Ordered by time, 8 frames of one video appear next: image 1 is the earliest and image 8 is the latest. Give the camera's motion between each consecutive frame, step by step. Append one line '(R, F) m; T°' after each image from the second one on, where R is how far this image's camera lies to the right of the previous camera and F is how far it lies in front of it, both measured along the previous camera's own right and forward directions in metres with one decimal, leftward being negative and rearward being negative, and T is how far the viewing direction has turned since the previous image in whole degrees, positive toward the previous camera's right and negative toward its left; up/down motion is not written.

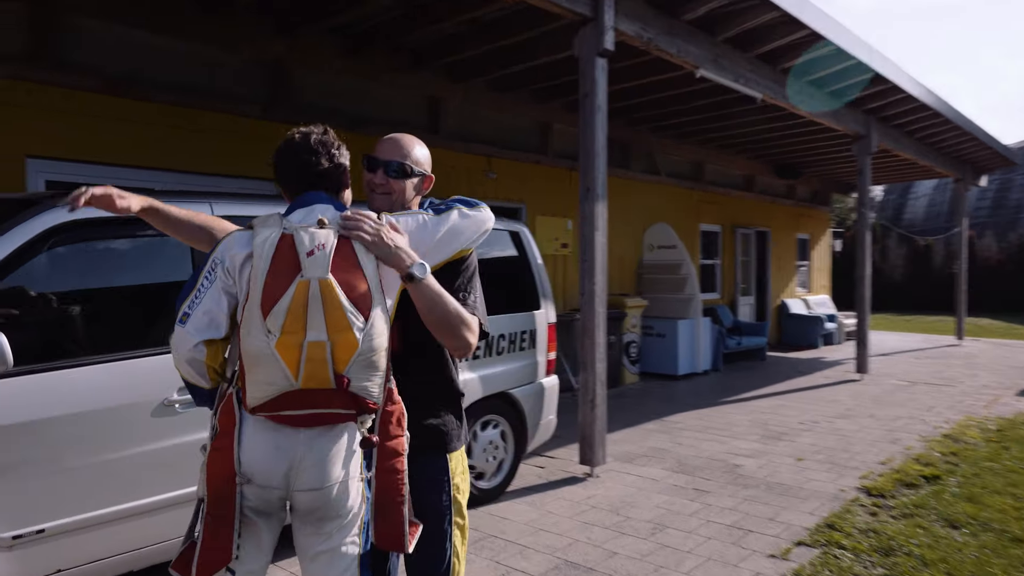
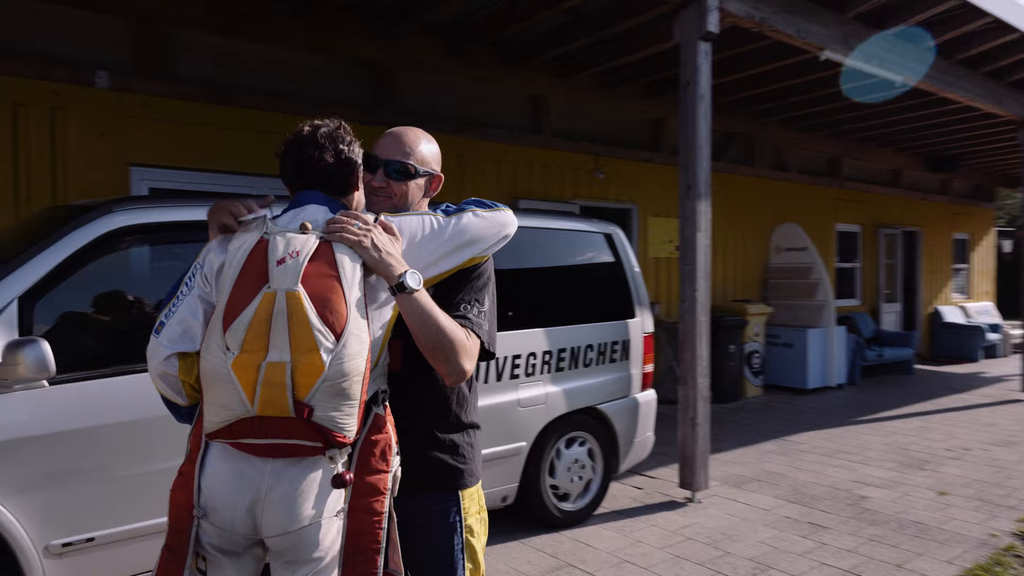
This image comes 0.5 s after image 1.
(+0.3, +0.4) m; -10°
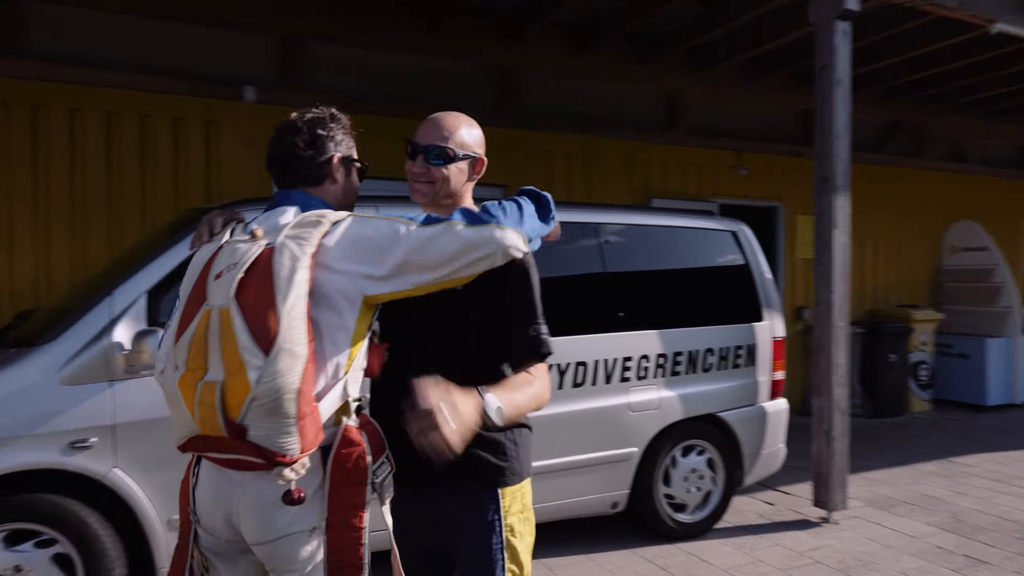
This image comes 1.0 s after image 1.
(+0.4, +0.1) m; -12°
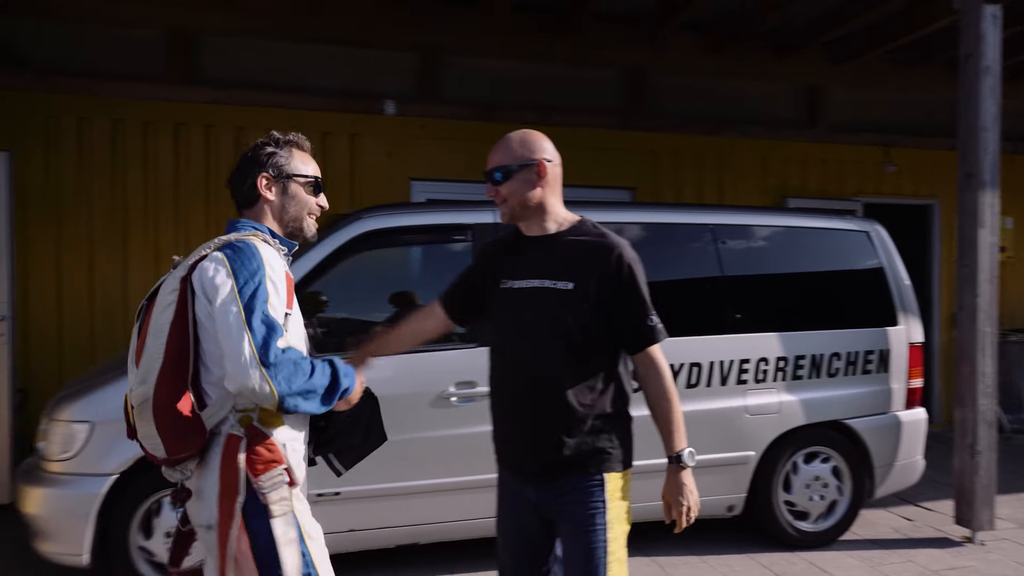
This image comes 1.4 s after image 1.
(+0.3, -0.1) m; -12°
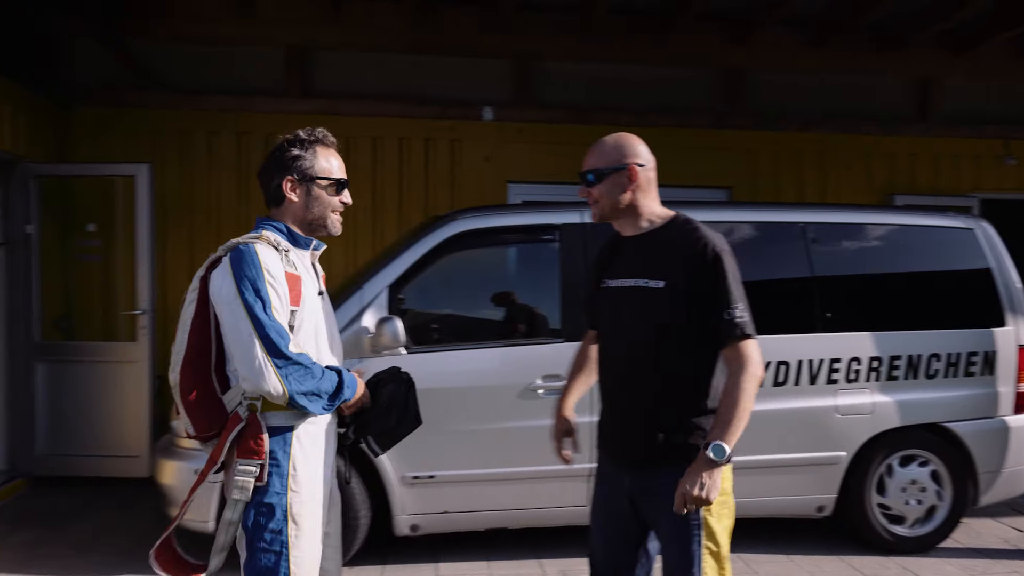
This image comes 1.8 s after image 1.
(+0.2, -0.2) m; -8°
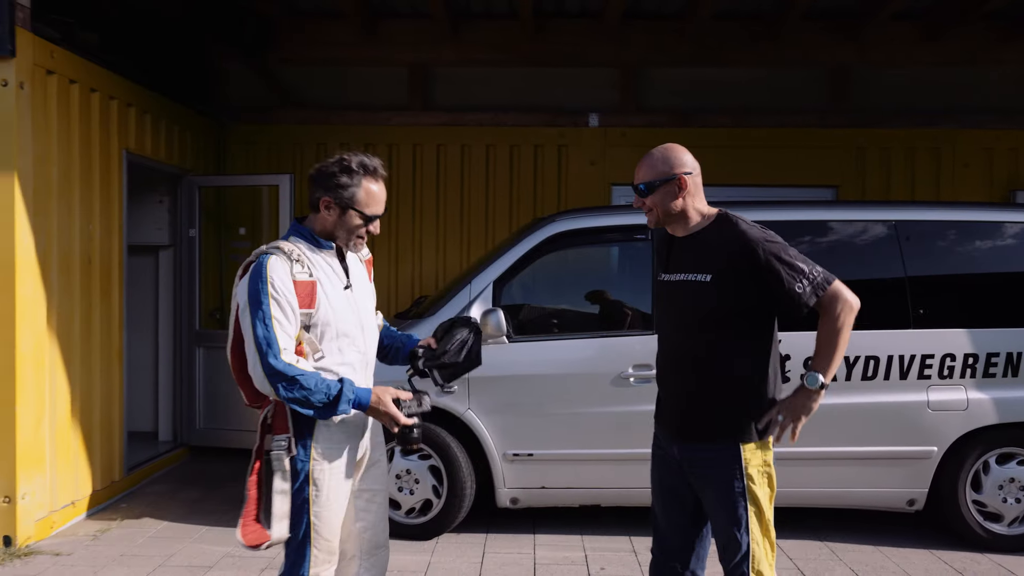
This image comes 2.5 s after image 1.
(+0.2, -0.4) m; -9°
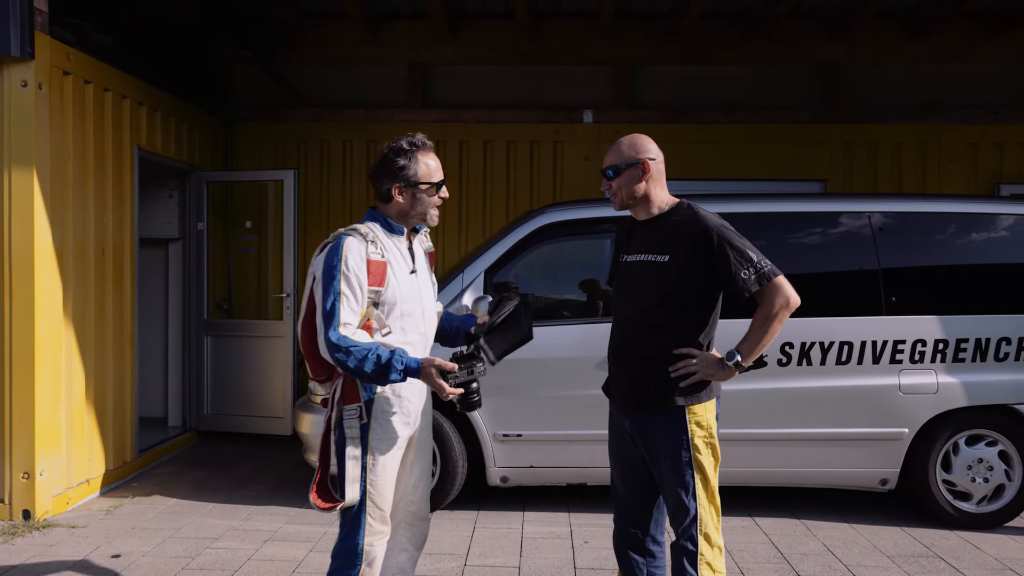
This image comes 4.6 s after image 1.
(+0.1, -0.2) m; -1°
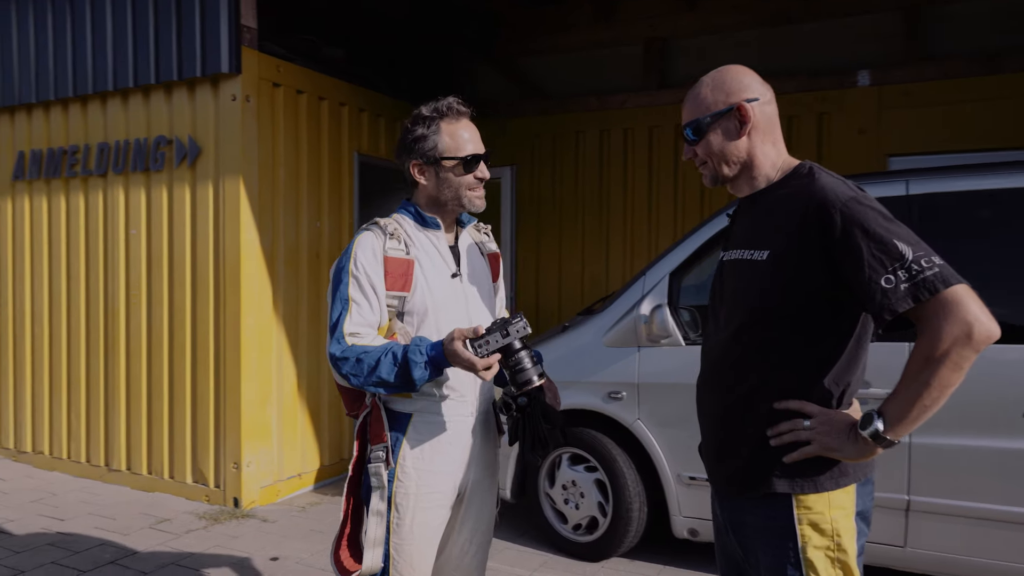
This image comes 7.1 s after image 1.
(+0.8, +0.9) m; -26°
